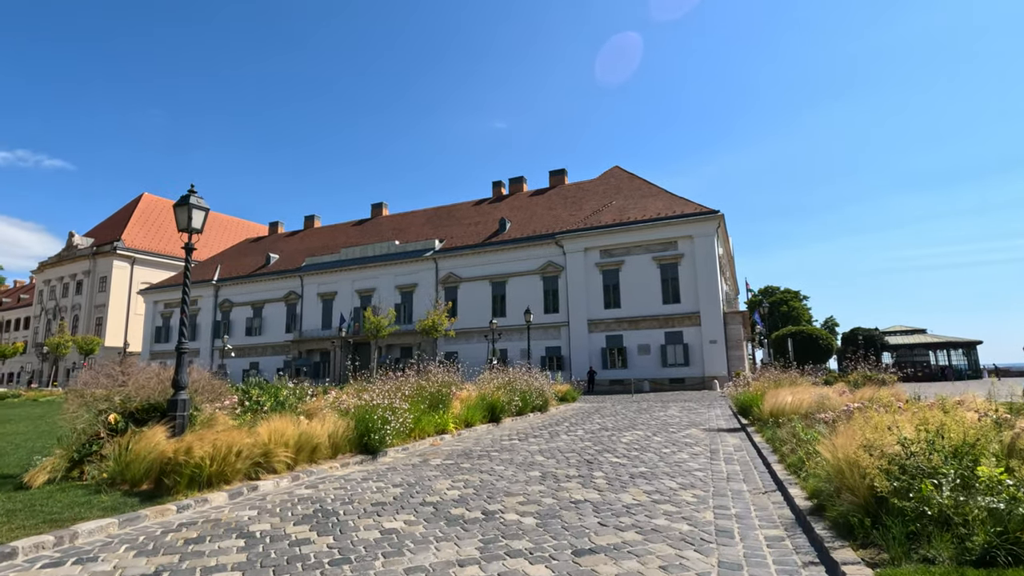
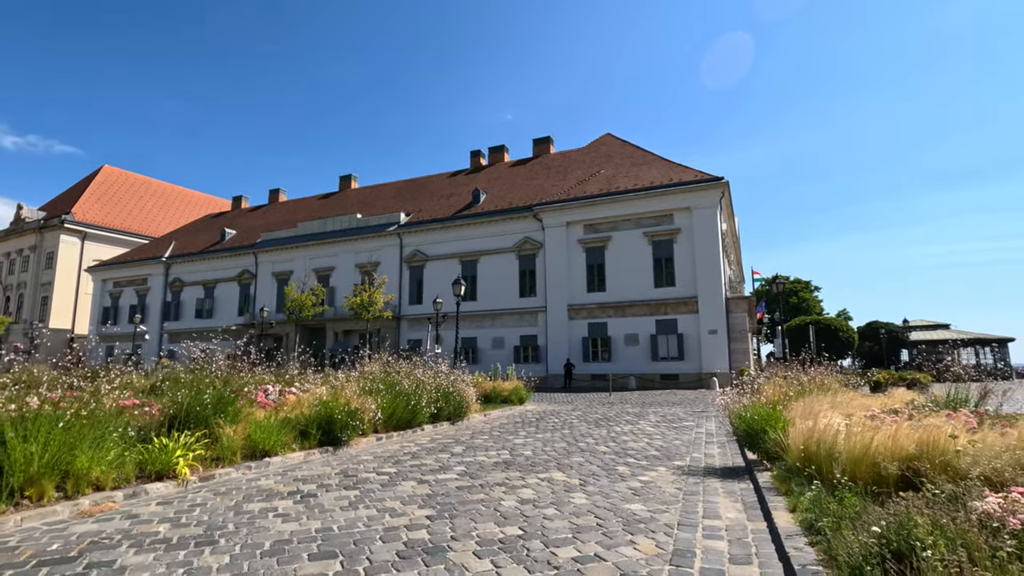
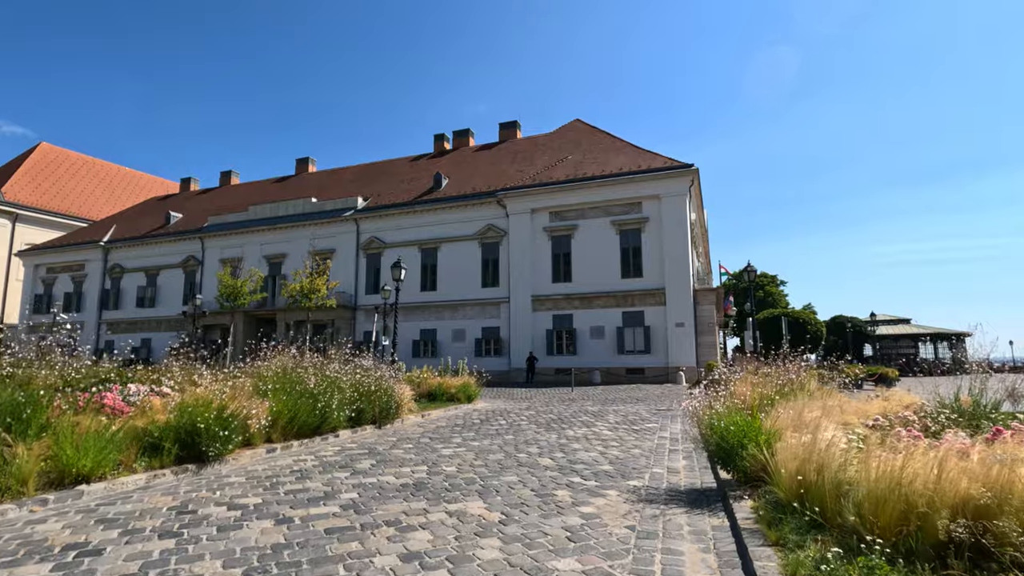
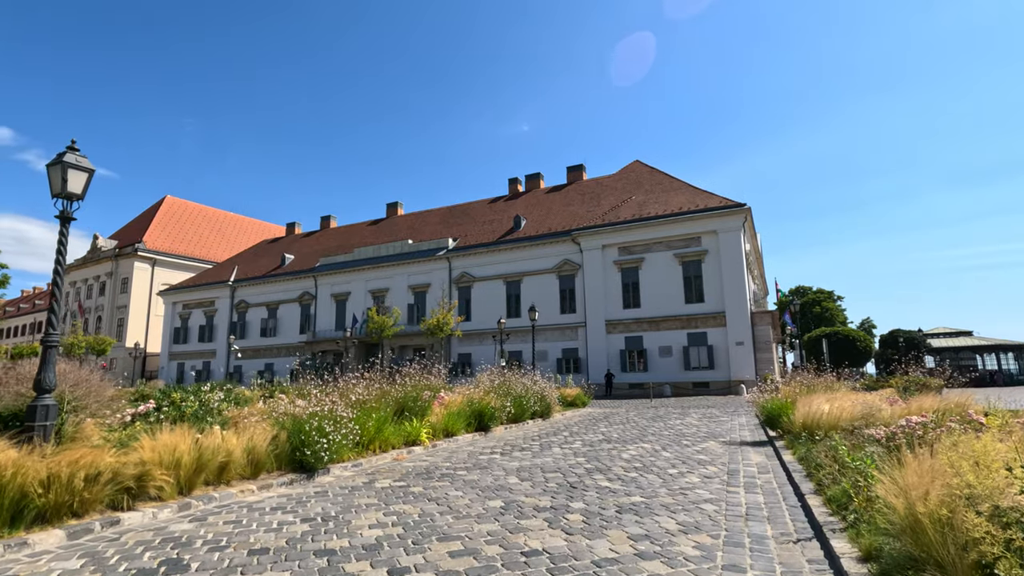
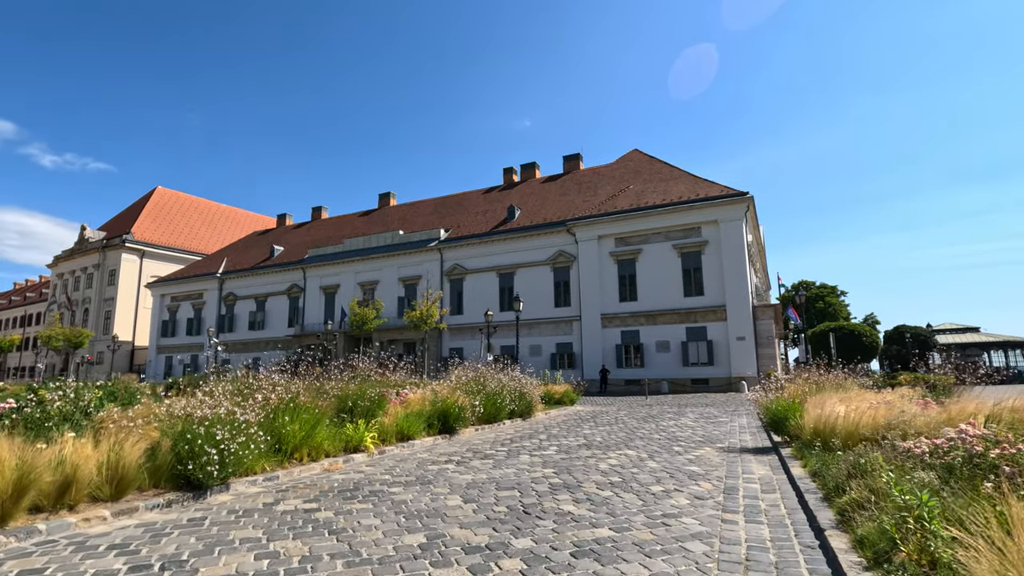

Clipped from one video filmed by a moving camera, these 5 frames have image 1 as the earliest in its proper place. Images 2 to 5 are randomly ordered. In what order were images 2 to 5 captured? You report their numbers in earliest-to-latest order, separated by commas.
4, 5, 2, 3
